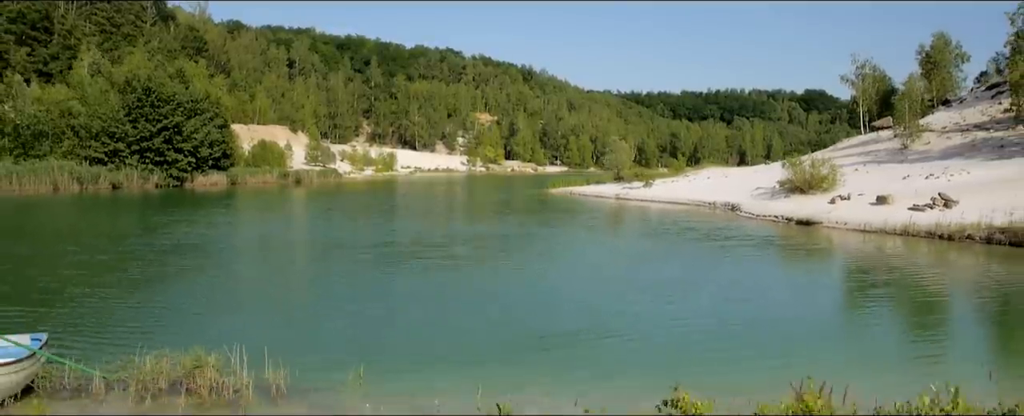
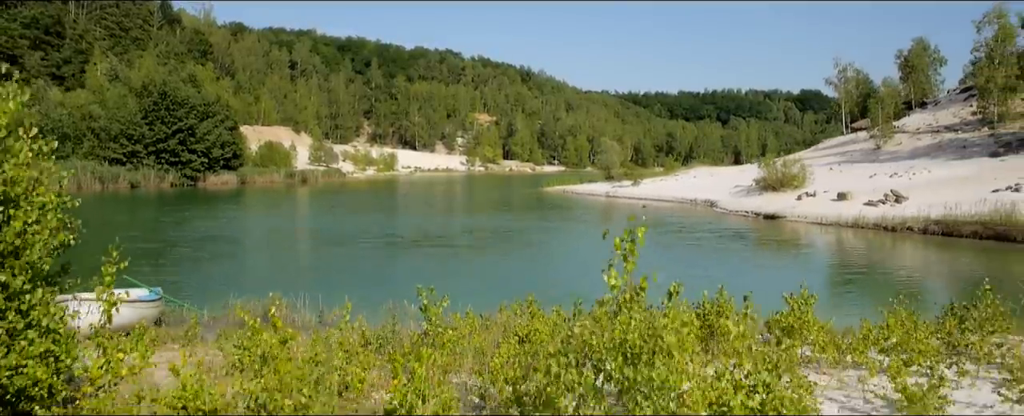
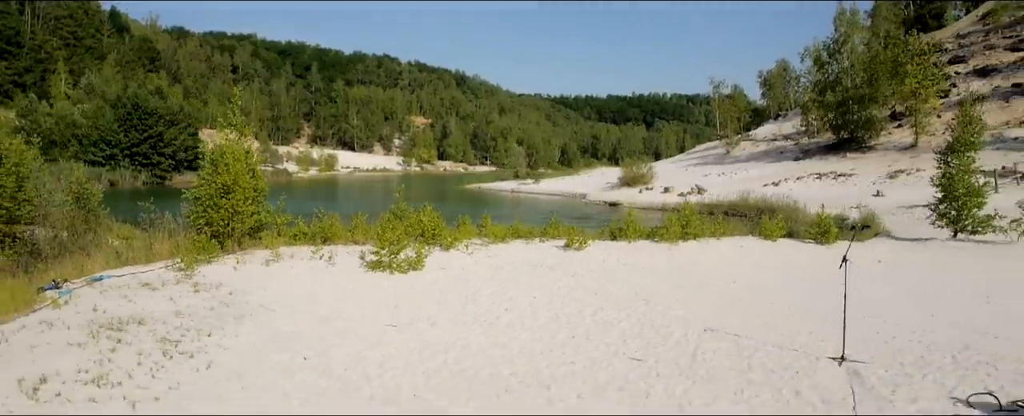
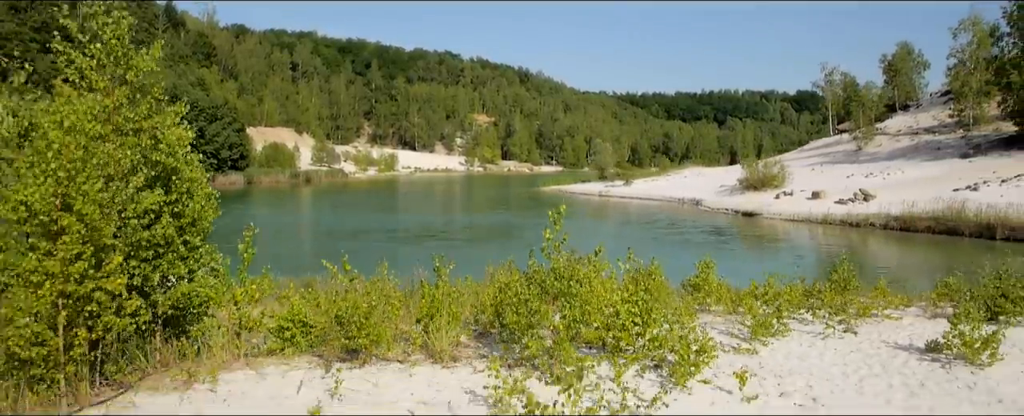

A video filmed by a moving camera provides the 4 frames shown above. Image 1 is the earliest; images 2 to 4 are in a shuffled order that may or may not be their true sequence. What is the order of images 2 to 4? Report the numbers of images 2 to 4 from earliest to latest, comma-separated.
2, 4, 3
